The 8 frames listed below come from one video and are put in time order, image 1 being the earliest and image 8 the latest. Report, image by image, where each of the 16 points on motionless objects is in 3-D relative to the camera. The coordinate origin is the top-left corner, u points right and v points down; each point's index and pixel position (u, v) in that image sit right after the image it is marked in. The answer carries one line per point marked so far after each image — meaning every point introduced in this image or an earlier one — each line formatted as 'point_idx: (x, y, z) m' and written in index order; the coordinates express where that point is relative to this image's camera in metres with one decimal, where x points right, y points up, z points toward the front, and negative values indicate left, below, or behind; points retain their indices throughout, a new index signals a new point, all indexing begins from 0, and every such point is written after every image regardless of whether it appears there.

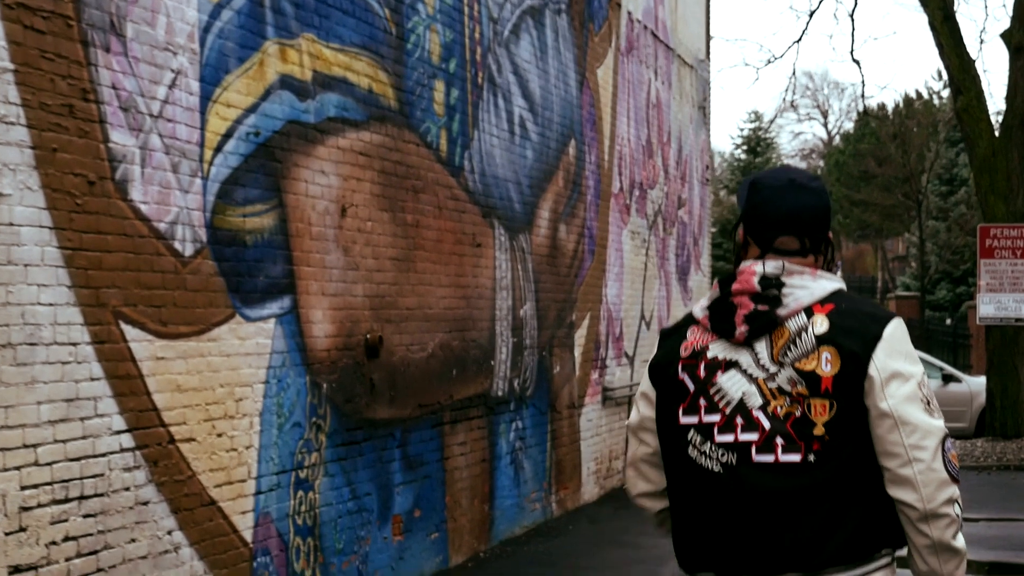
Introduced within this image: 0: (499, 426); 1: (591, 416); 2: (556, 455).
0: (-0.1, -0.8, +10.5) m
1: (+0.6, -0.9, +13.0) m
2: (+0.3, -1.1, +11.9) m
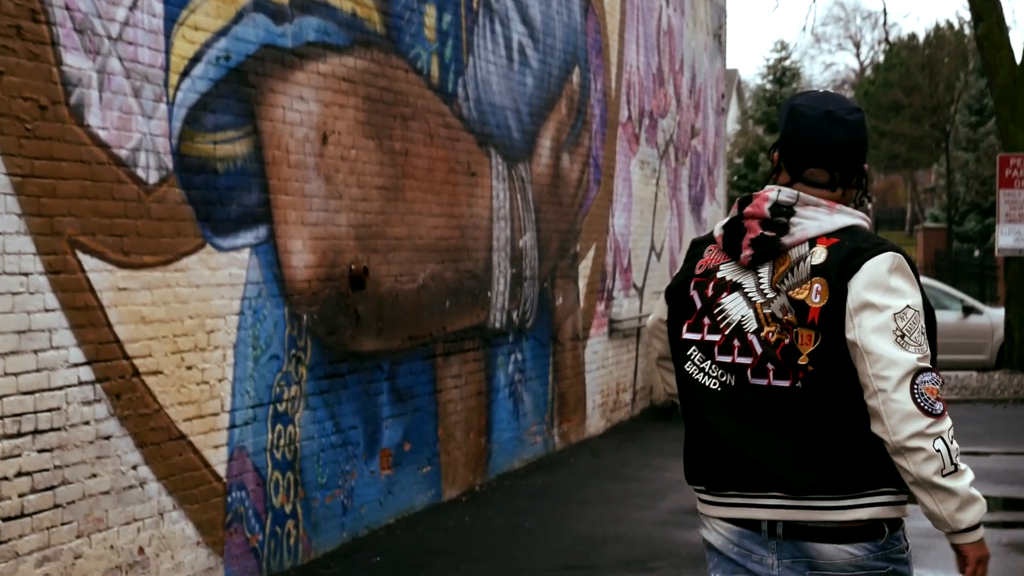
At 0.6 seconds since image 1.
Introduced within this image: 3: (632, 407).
0: (-0.1, -0.4, +10.3) m
1: (+0.6, -0.4, +12.8) m
2: (+0.3, -0.7, +11.7) m
3: (+0.9, -0.9, +13.8) m
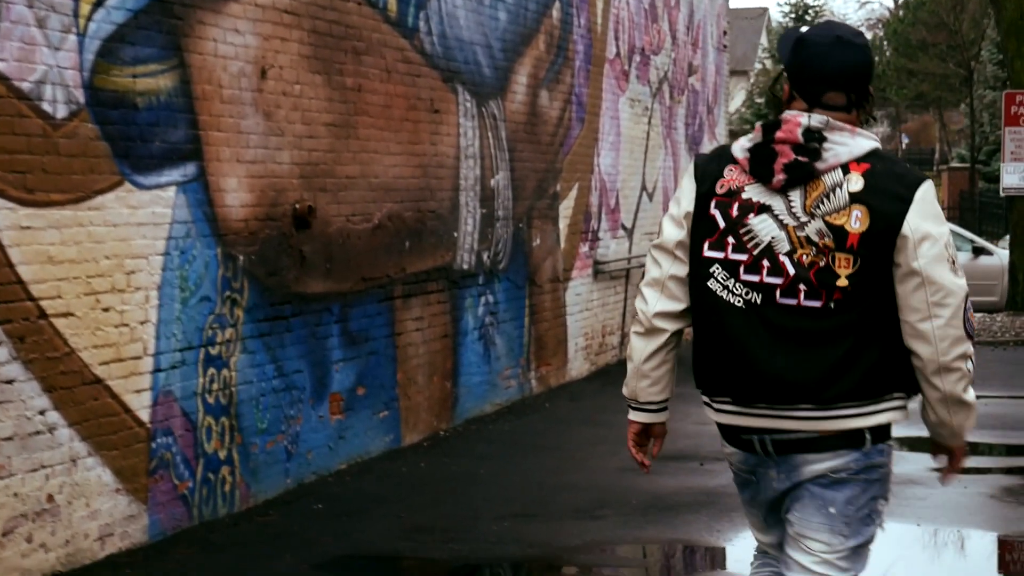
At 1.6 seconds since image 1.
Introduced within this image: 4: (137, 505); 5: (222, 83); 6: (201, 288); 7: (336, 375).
0: (-0.3, -0.1, +10.1) m
1: (+0.5, 0.0, +12.6) m
2: (+0.1, -0.3, +11.5) m
3: (+0.8, -0.5, +13.6) m
4: (-1.3, -0.8, +6.5) m
5: (-1.1, +0.8, +7.1) m
6: (-1.2, 0.0, +6.9) m
7: (-0.8, -0.4, +8.3) m
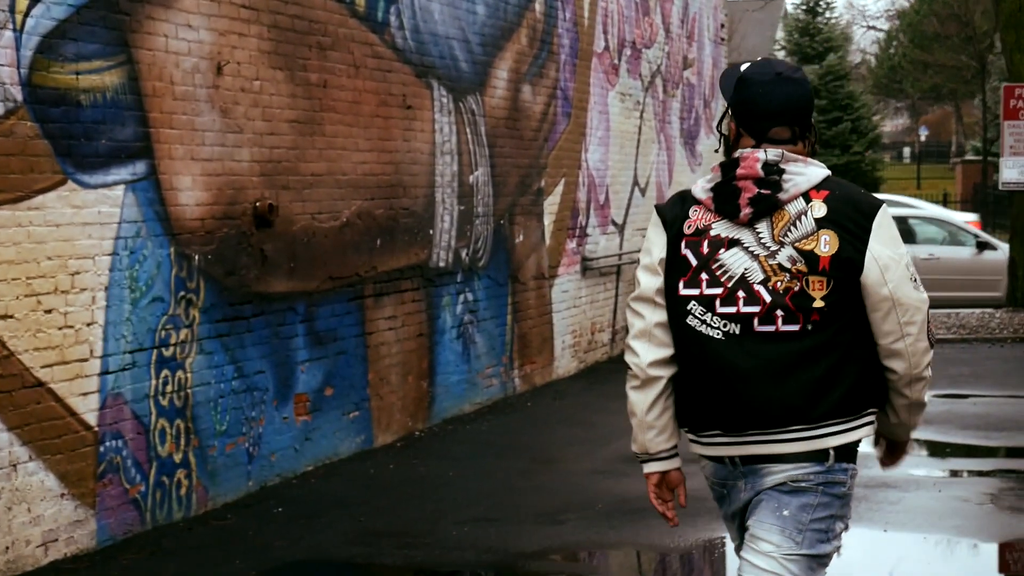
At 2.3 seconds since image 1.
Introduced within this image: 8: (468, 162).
0: (-0.4, -0.1, +9.9) m
1: (+0.4, 0.0, +12.4) m
2: (0.0, -0.3, +11.3) m
3: (+0.7, -0.4, +13.5) m
4: (-1.5, -0.8, +6.4) m
5: (-1.3, +0.8, +6.9) m
6: (-1.4, 0.0, +6.8) m
7: (-1.0, -0.4, +8.2) m
8: (-0.2, +0.7, +10.3) m
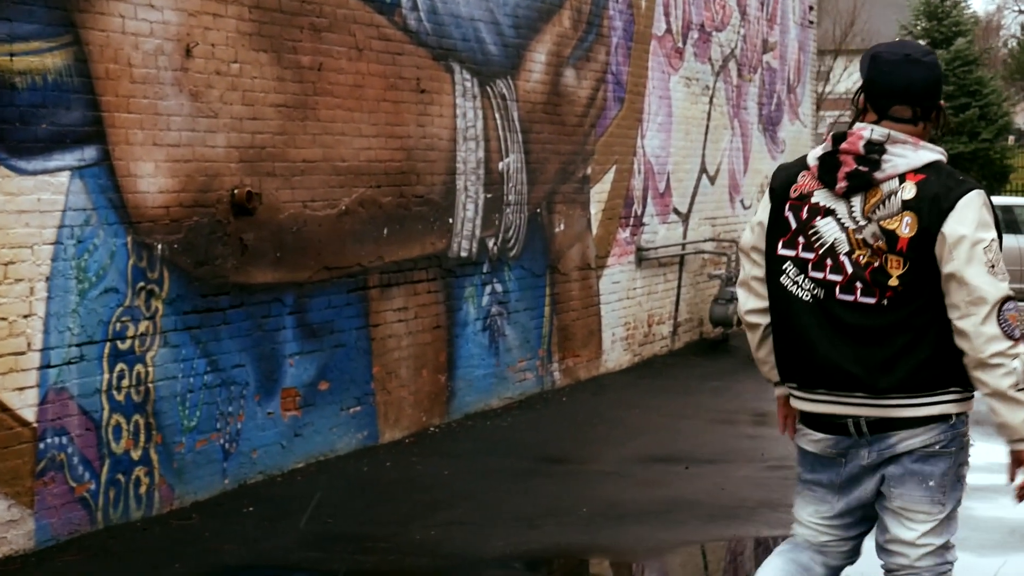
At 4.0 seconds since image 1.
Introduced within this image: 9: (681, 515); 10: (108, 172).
0: (-0.3, 0.0, +9.6) m
1: (+0.7, +0.1, +12.0) m
2: (+0.3, -0.2, +10.9) m
3: (+1.1, -0.4, +13.0) m
4: (-1.7, -0.7, +6.1) m
5: (-1.4, +0.8, +6.7) m
6: (-1.5, 0.0, +6.6) m
7: (-1.0, -0.4, +7.9) m
8: (-0.1, +0.8, +10.0) m
9: (+0.7, -0.9, +7.0) m
10: (-1.5, +0.4, +6.5) m
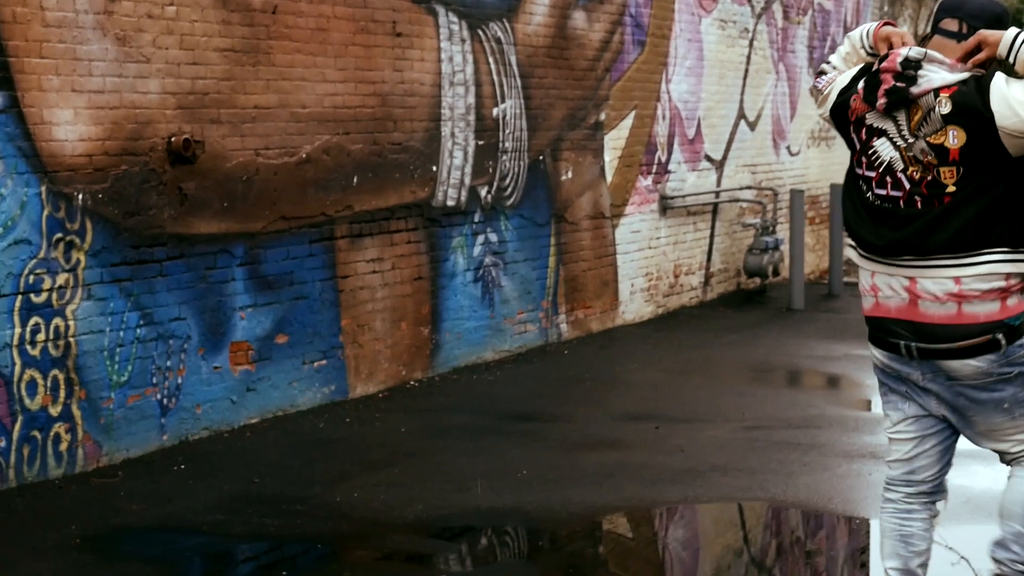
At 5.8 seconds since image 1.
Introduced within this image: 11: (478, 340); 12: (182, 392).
0: (-0.3, +0.2, +9.3) m
1: (+0.8, +0.4, +11.6) m
2: (+0.3, +0.1, +10.6) m
3: (+1.3, 0.0, +12.6) m
4: (-2.0, -0.6, +6.0) m
5: (-1.7, +1.0, +6.5) m
6: (-1.7, +0.2, +6.4) m
7: (-1.1, -0.1, +7.6) m
8: (-0.1, +1.0, +9.6) m
9: (+0.4, -0.7, +6.7) m
10: (-1.7, +0.6, +6.3) m
11: (-0.2, -0.3, +9.6) m
12: (-1.3, -0.4, +7.3) m
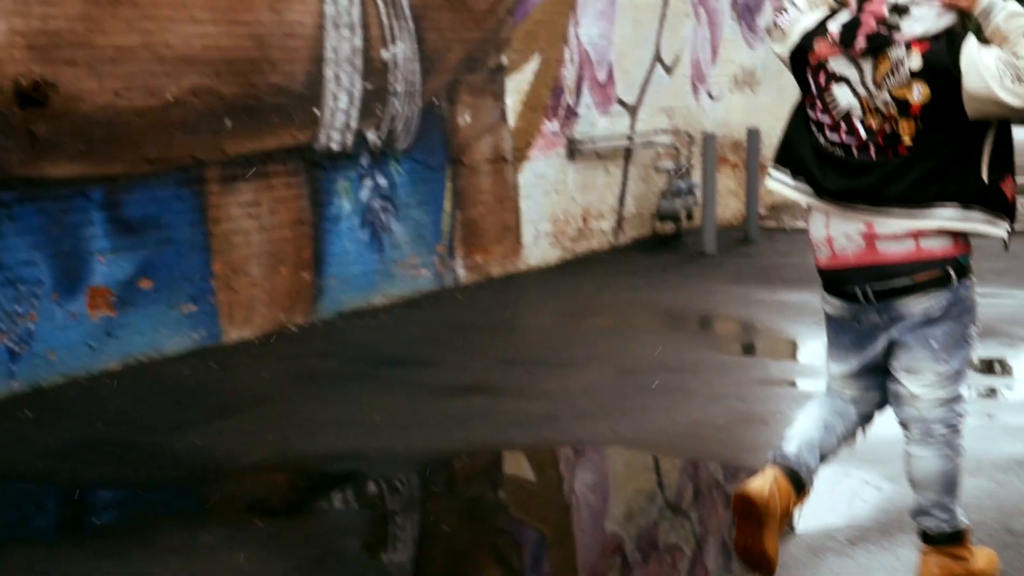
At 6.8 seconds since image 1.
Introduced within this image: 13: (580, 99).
0: (-0.9, +0.5, +9.2) m
1: (+0.2, +0.8, +11.5) m
2: (-0.3, +0.4, +10.5) m
3: (+0.7, +0.4, +12.5) m
4: (-2.5, -0.4, +5.9) m
5: (-2.2, +1.2, +6.3) m
6: (-2.3, +0.4, +6.3) m
7: (-1.7, +0.1, +7.5) m
8: (-0.7, +1.3, +9.5) m
9: (-0.1, -0.5, +6.7) m
10: (-2.3, +0.8, +6.2) m
11: (-0.8, 0.0, +9.6) m
12: (-1.9, -0.2, +7.2) m
13: (+0.5, +1.3, +12.0) m
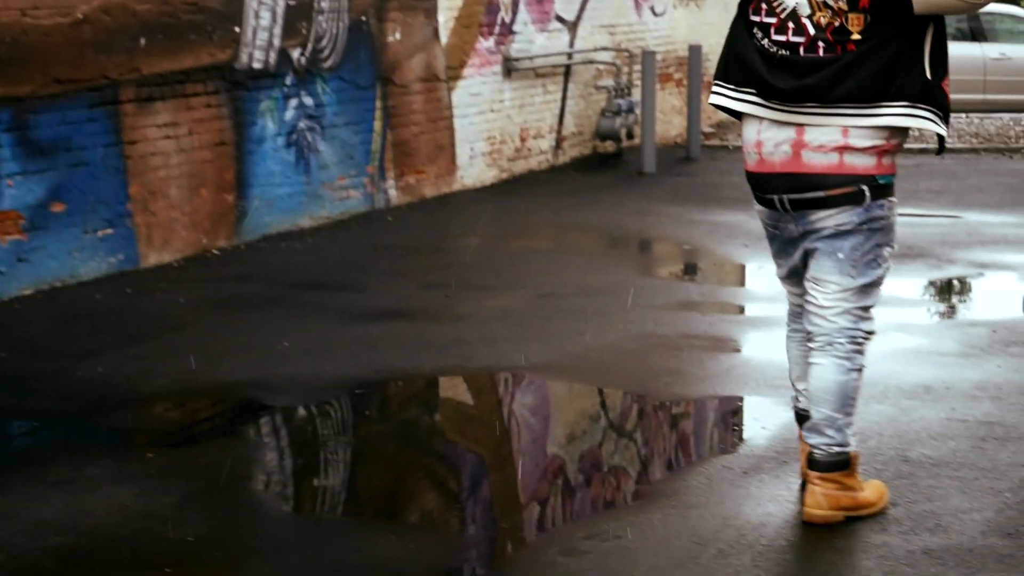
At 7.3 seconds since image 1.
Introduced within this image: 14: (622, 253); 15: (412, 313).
0: (-1.3, +0.9, +9.0) m
1: (-0.2, +1.3, +11.4) m
2: (-0.7, +0.9, +10.4) m
3: (+0.3, +0.9, +12.4) m
4: (-2.8, -0.2, +5.7) m
5: (-2.5, +1.5, +6.1) m
6: (-2.6, +0.6, +6.1) m
7: (-2.1, +0.4, +7.4) m
8: (-1.1, +1.7, +9.3) m
9: (-0.5, -0.2, +6.5) m
10: (-2.6, +1.0, +6.0) m
11: (-1.1, +0.4, +9.4) m
12: (-2.2, +0.1, +7.0) m
13: (0.0, +1.8, +11.8) m
14: (+0.6, +0.2, +9.3) m
15: (-0.4, -0.1, +7.4) m
